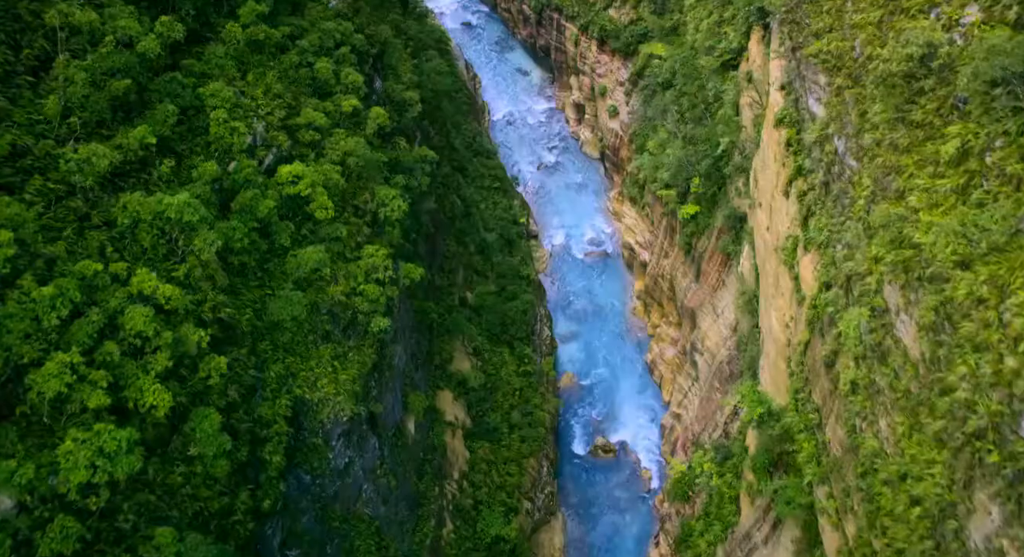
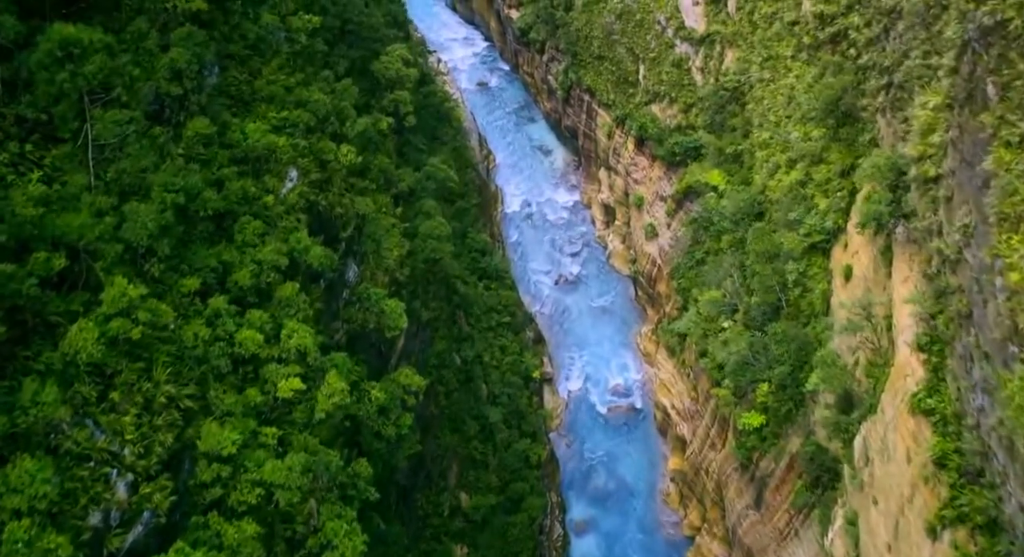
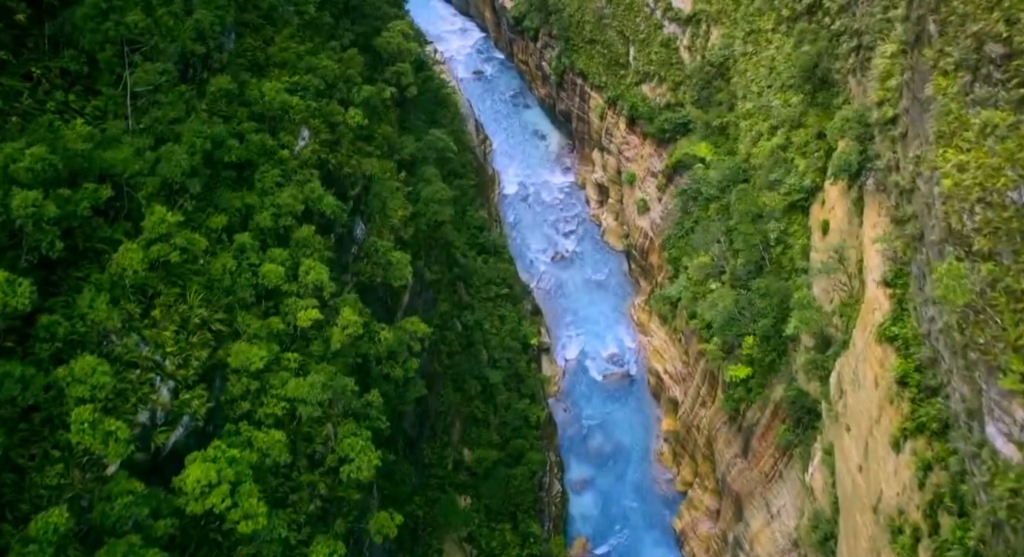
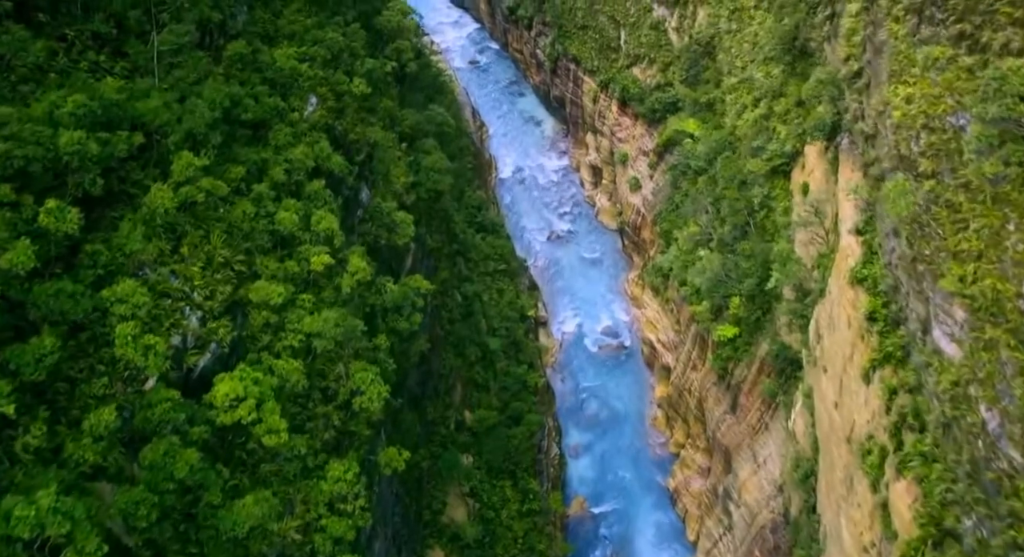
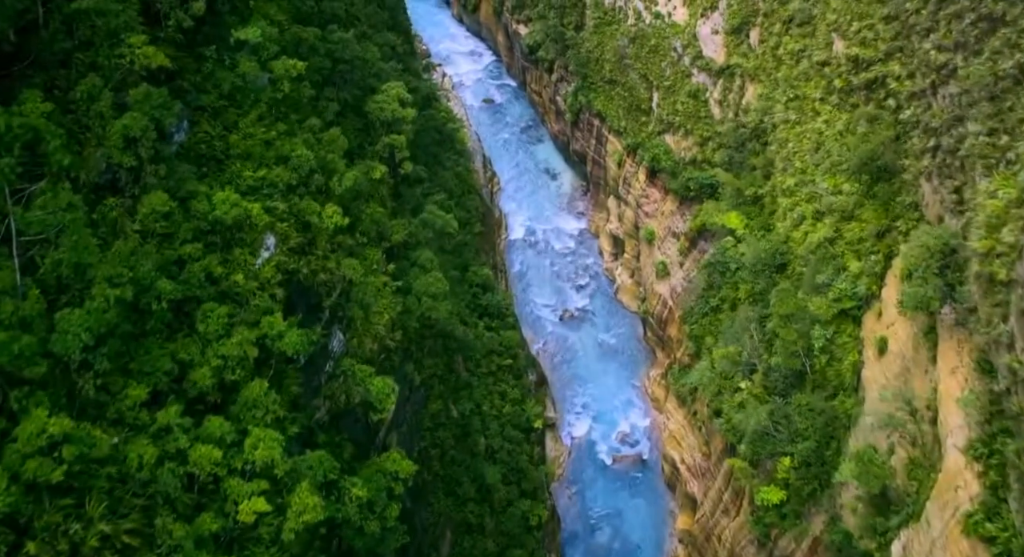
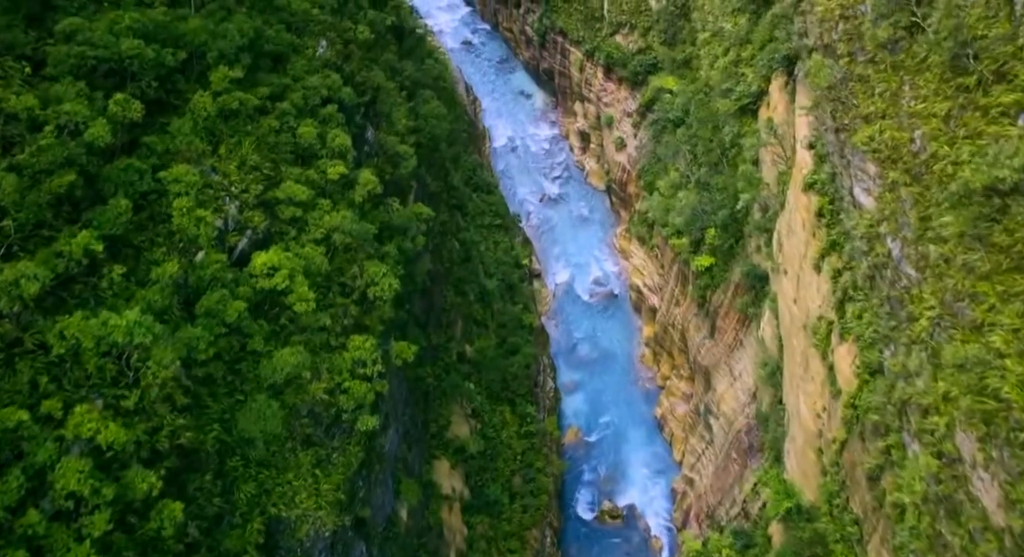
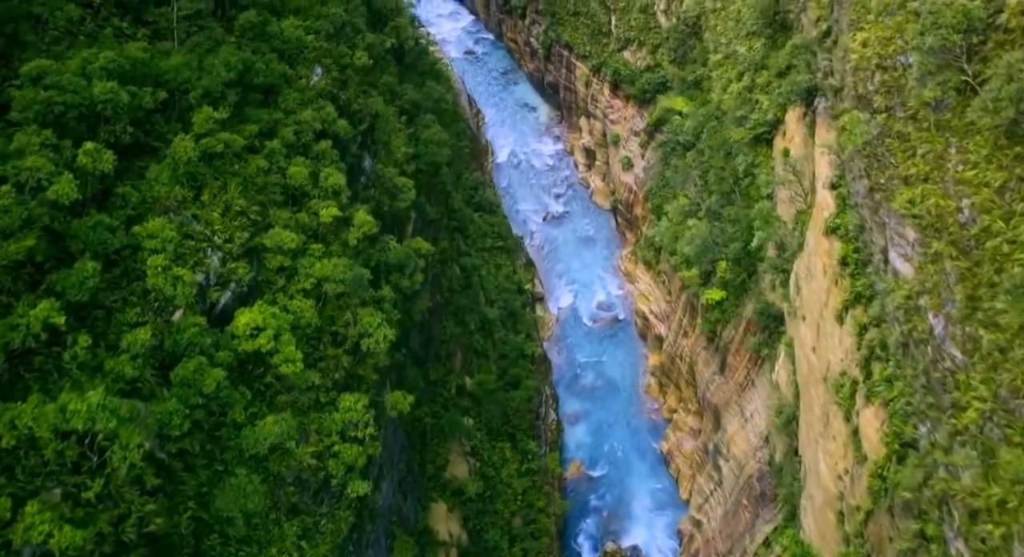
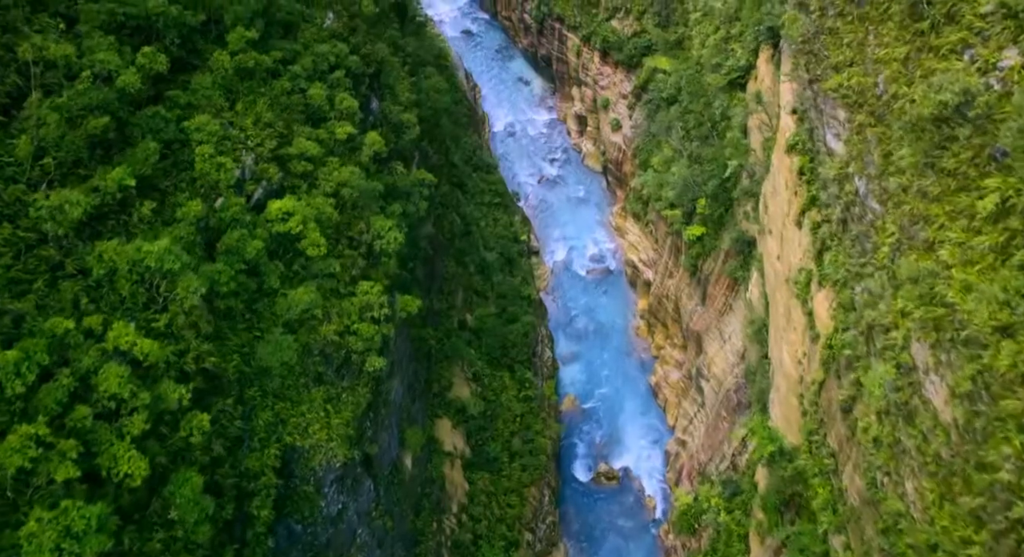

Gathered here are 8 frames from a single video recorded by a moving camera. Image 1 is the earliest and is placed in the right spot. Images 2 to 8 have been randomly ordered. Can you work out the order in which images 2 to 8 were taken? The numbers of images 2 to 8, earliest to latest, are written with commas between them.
8, 6, 7, 4, 3, 2, 5
